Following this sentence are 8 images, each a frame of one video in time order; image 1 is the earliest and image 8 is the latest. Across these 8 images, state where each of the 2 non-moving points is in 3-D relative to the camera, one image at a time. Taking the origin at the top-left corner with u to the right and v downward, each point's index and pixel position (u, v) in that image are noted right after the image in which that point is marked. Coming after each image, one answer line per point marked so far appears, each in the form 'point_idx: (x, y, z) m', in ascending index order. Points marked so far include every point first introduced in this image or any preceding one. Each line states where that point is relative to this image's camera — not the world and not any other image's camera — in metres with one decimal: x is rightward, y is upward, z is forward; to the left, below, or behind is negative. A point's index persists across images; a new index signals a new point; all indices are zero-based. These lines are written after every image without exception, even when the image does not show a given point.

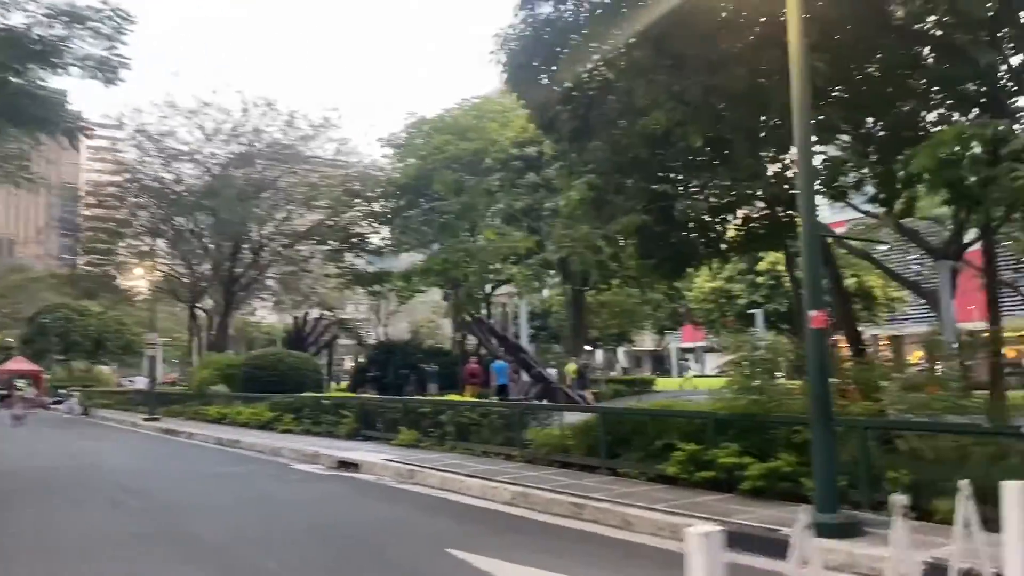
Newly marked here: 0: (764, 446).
0: (+2.0, -1.3, +7.0) m
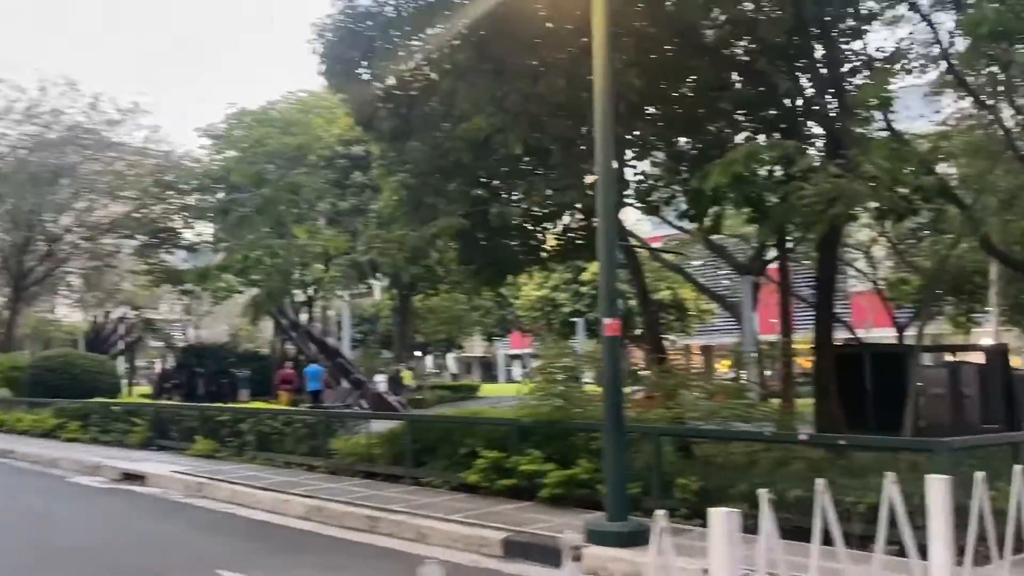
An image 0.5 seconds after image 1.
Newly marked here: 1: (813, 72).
0: (+0.4, -1.4, +7.2) m
1: (+2.9, +2.1, +8.5) m
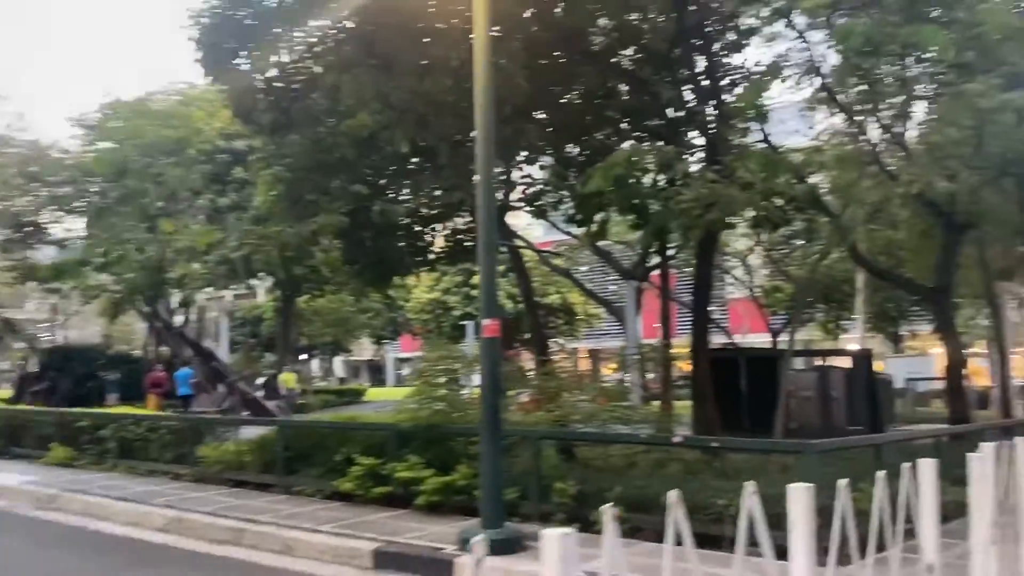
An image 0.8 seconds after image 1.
0: (-0.5, -1.4, +7.2) m
1: (+1.8, +2.0, +8.7) m
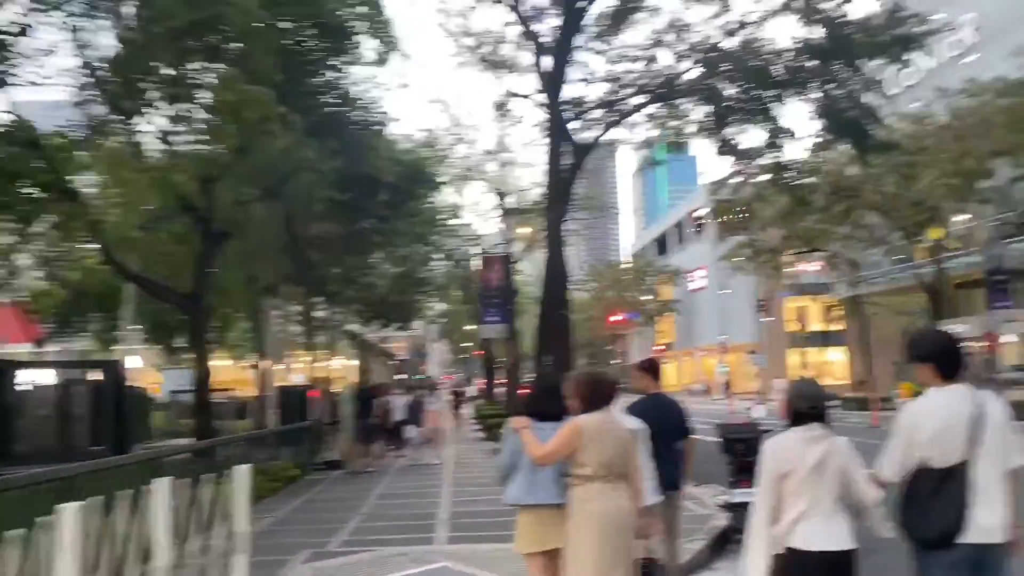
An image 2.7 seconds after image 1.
0: (-1.8, -2.6, +5.1) m
1: (-1.9, +1.2, +7.4) m
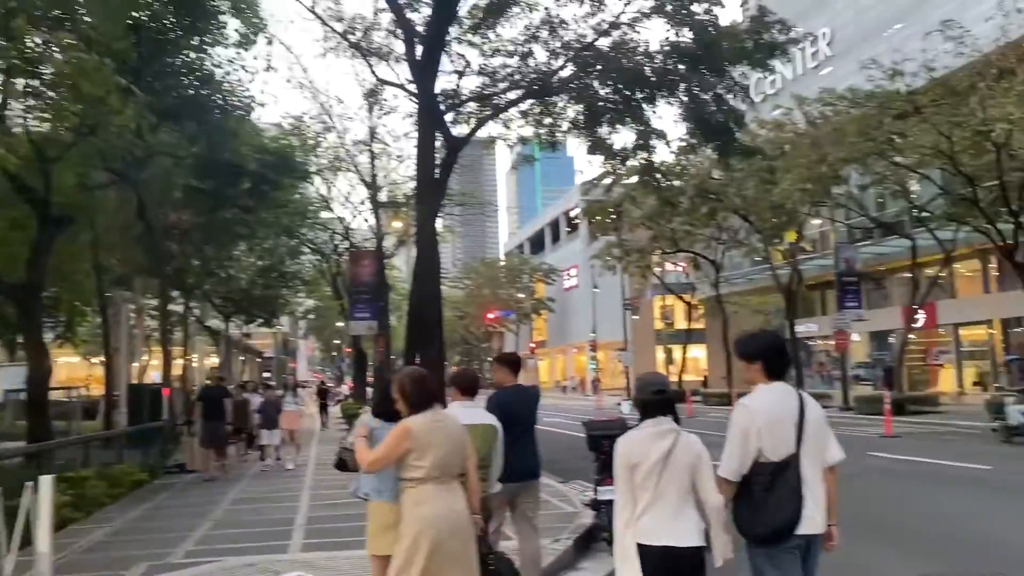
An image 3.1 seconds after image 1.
0: (-2.6, -2.5, +4.4) m
1: (-3.0, +1.3, +6.7) m
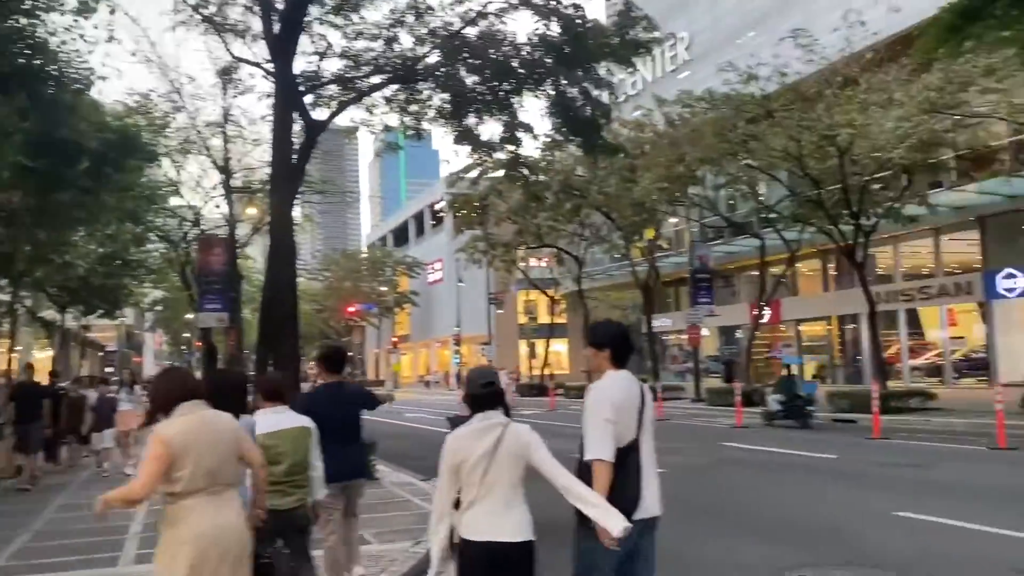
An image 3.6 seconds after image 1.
0: (-3.2, -2.4, +3.6) m
1: (-4.0, +1.4, +5.8) m
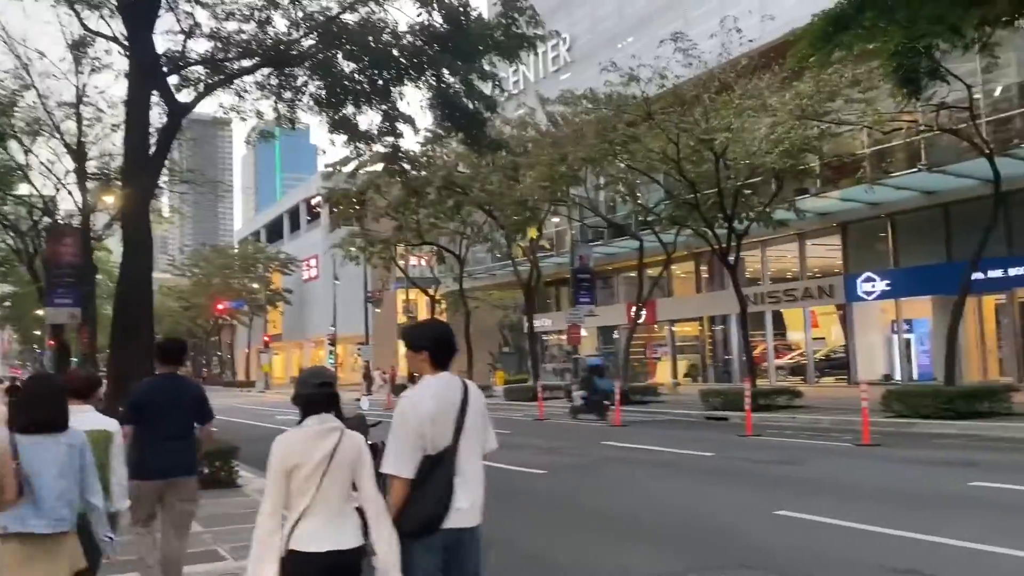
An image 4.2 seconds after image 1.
0: (-3.7, -2.3, +2.7) m
1: (-4.7, +1.5, +4.8) m
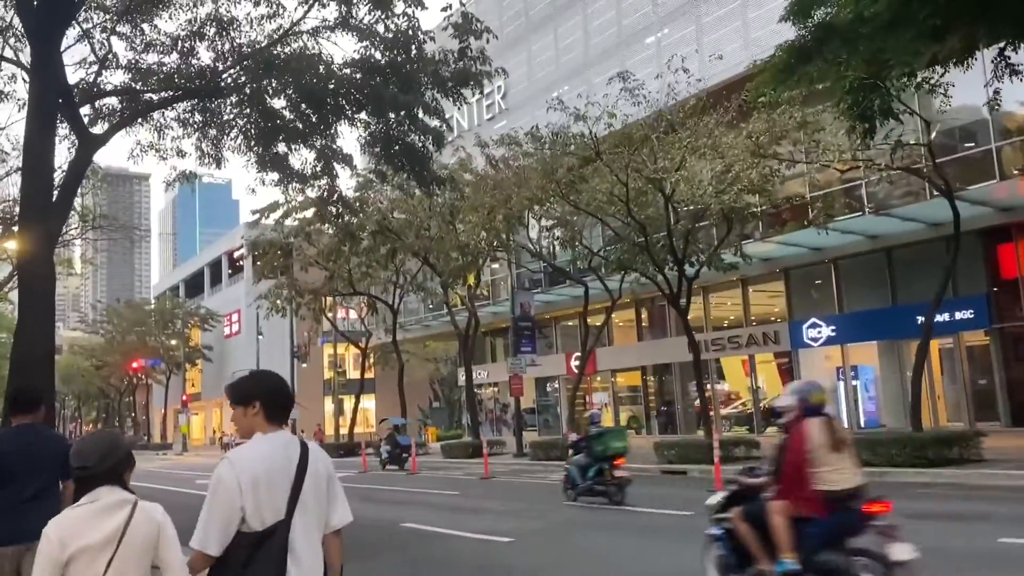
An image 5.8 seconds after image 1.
0: (-3.4, -2.3, +1.2) m
1: (-4.6, +1.4, +3.4) m
